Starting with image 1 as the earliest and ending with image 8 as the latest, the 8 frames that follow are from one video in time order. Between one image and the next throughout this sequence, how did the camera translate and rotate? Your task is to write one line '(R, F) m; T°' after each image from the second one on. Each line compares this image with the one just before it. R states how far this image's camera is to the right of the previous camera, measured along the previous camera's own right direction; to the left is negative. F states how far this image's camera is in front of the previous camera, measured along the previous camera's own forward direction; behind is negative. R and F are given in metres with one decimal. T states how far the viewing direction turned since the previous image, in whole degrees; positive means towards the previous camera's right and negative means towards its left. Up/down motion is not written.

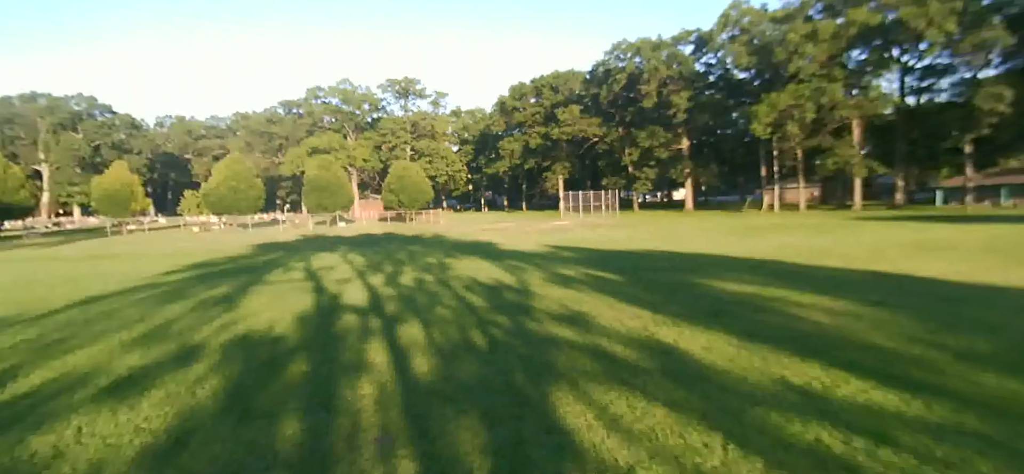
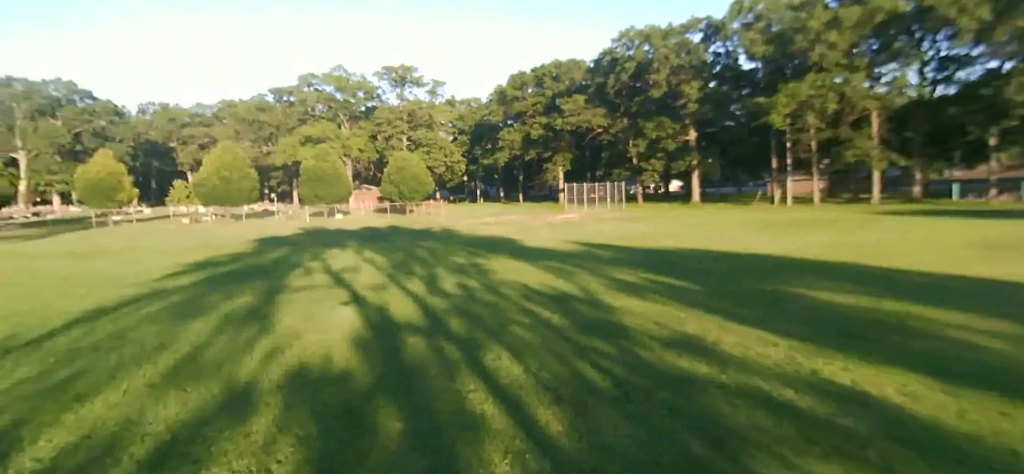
(-1.4, +1.4) m; +1°
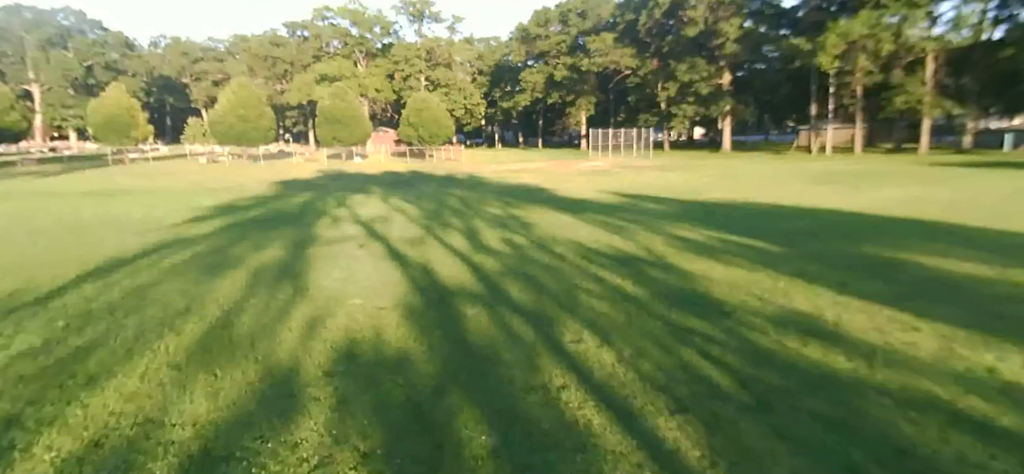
(-0.7, +1.1) m; -1°
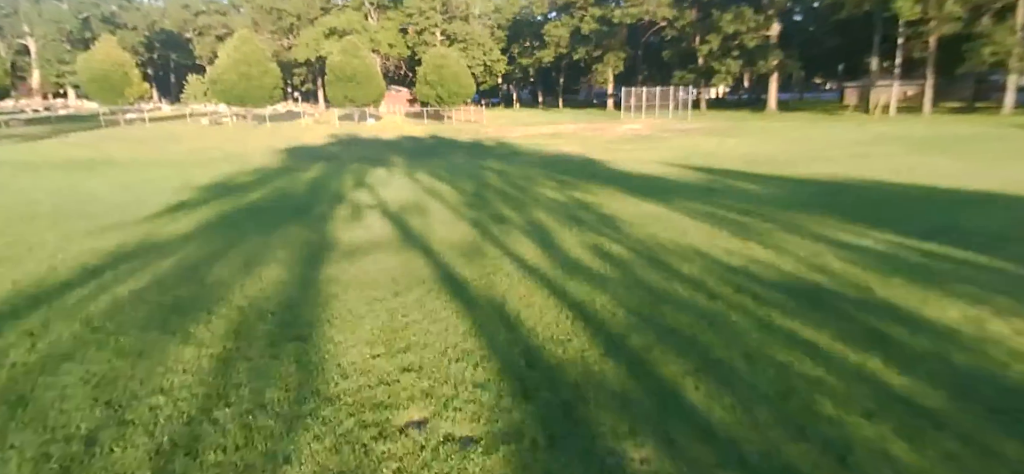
(-1.2, +3.1) m; -1°
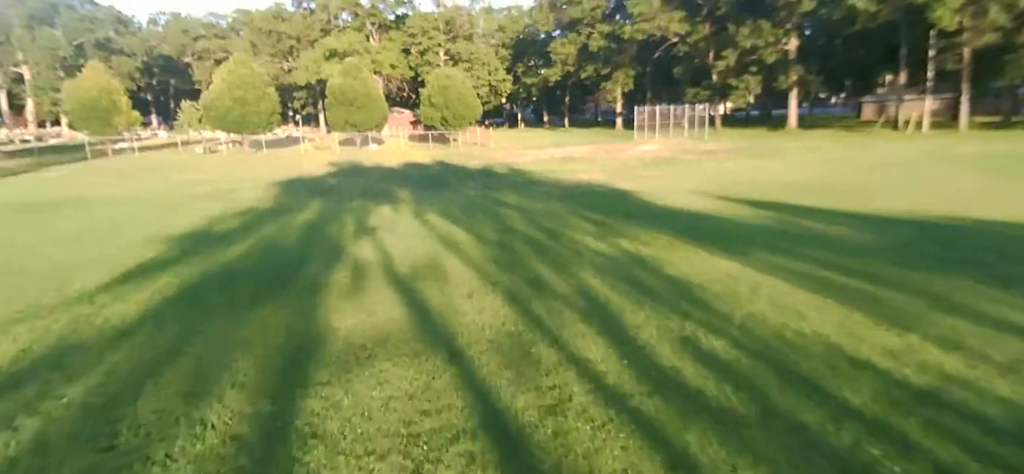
(-0.6, +2.2) m; 0°
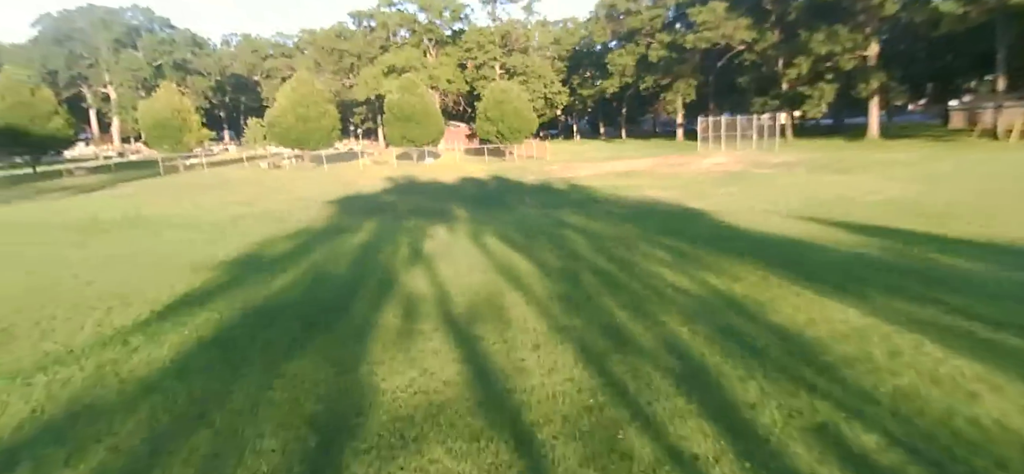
(-0.2, +1.1) m; -6°
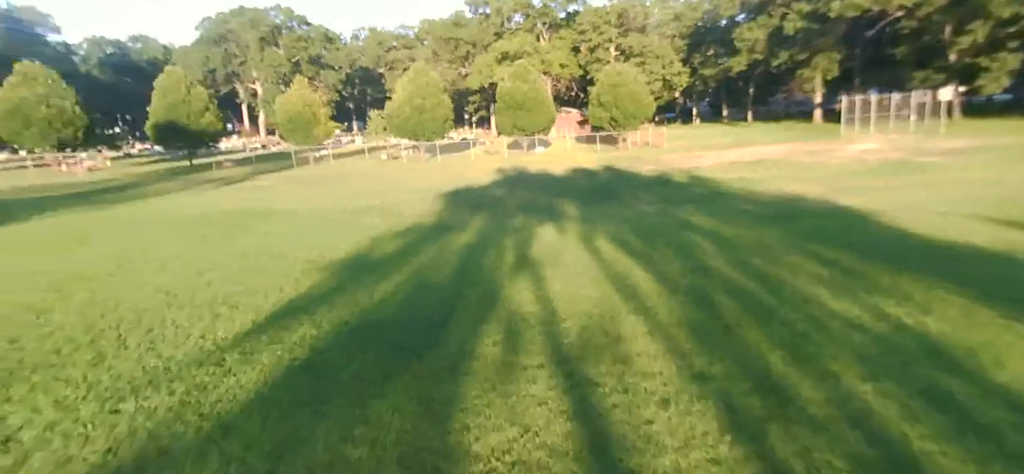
(-0.1, +1.1) m; -12°
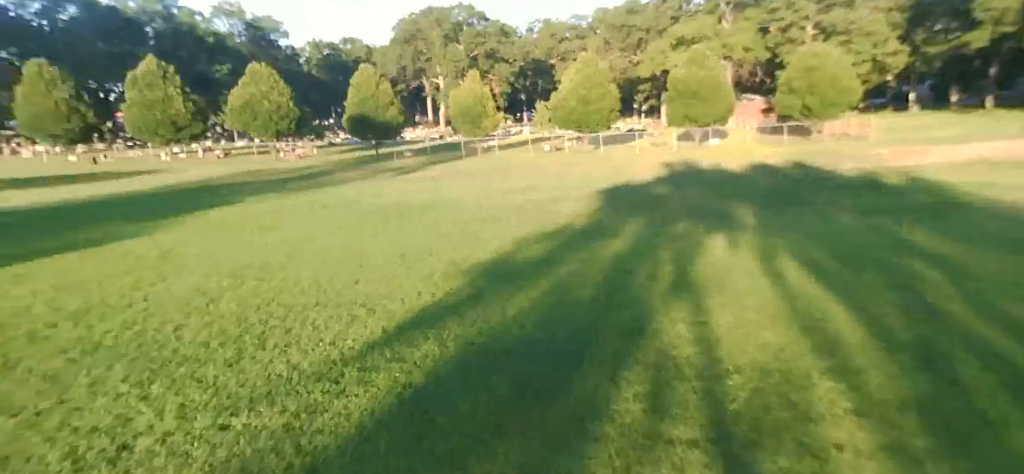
(+0.1, +1.2) m; -17°
